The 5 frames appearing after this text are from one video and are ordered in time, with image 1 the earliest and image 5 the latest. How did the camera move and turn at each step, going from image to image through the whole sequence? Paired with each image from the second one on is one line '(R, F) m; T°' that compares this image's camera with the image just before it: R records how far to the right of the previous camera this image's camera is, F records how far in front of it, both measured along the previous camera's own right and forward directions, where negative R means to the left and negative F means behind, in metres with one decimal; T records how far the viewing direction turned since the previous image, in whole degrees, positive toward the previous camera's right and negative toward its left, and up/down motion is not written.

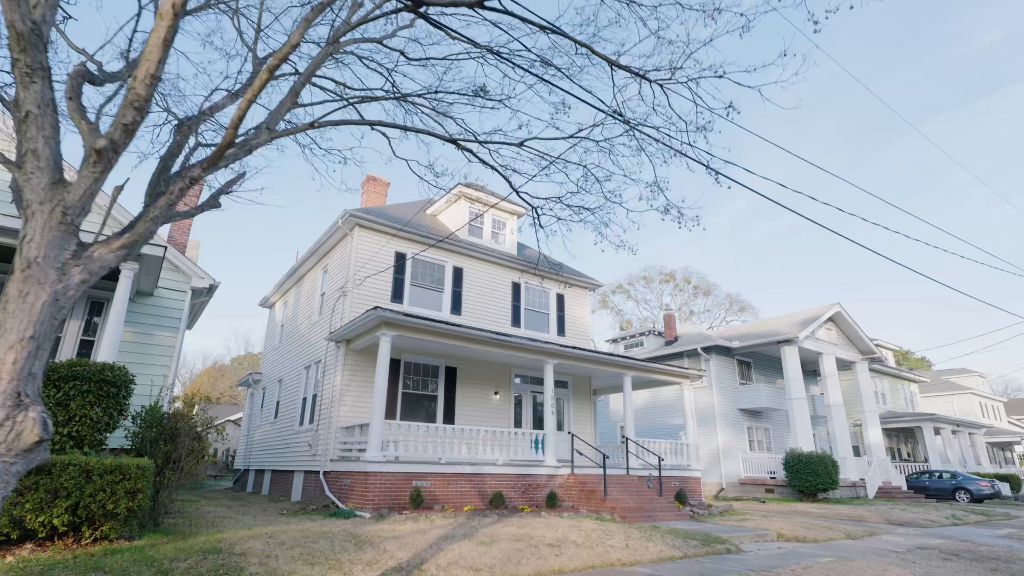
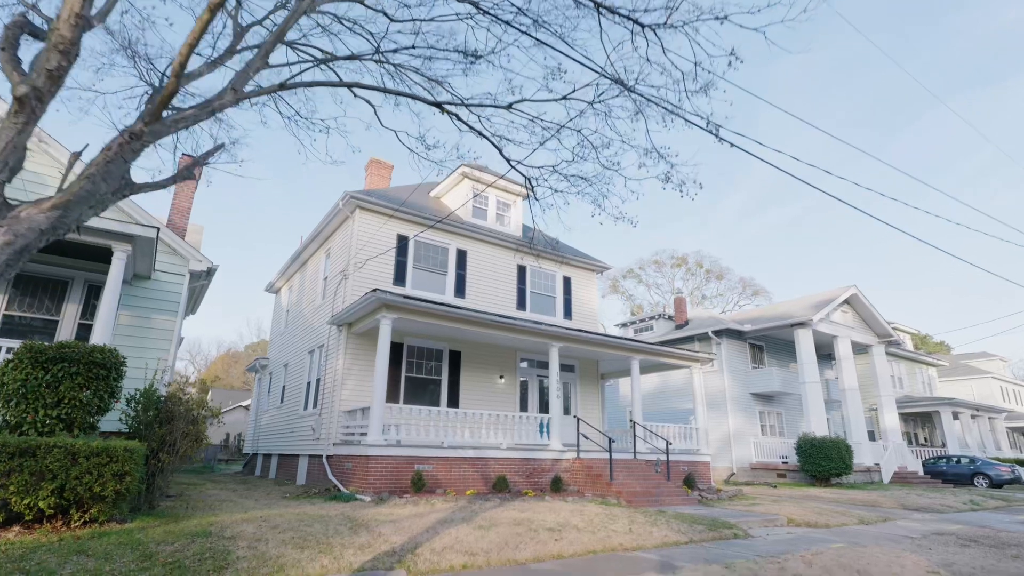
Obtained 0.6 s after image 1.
(+0.2, +0.3) m; -1°
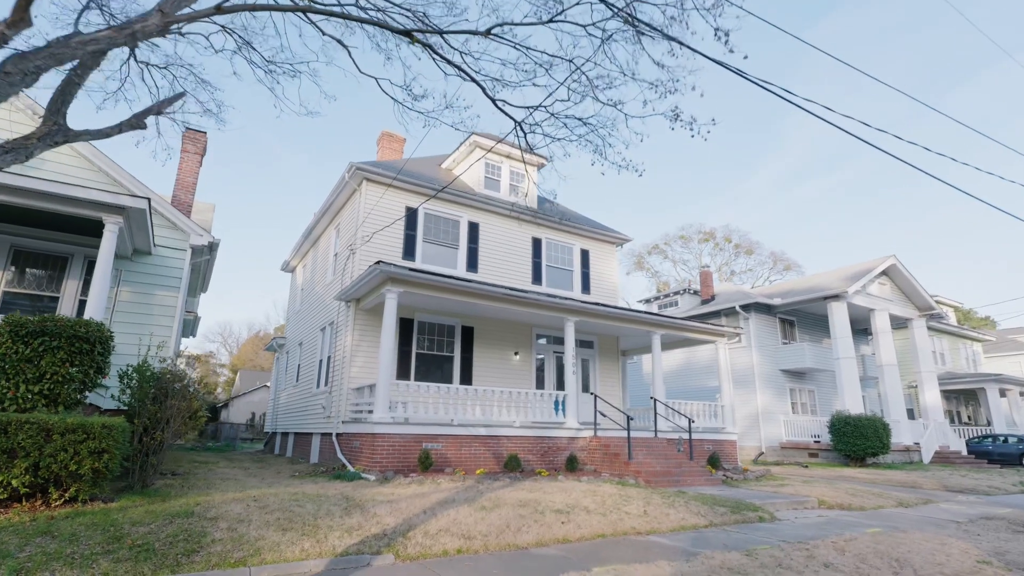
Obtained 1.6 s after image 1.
(+0.3, +0.6) m; -3°
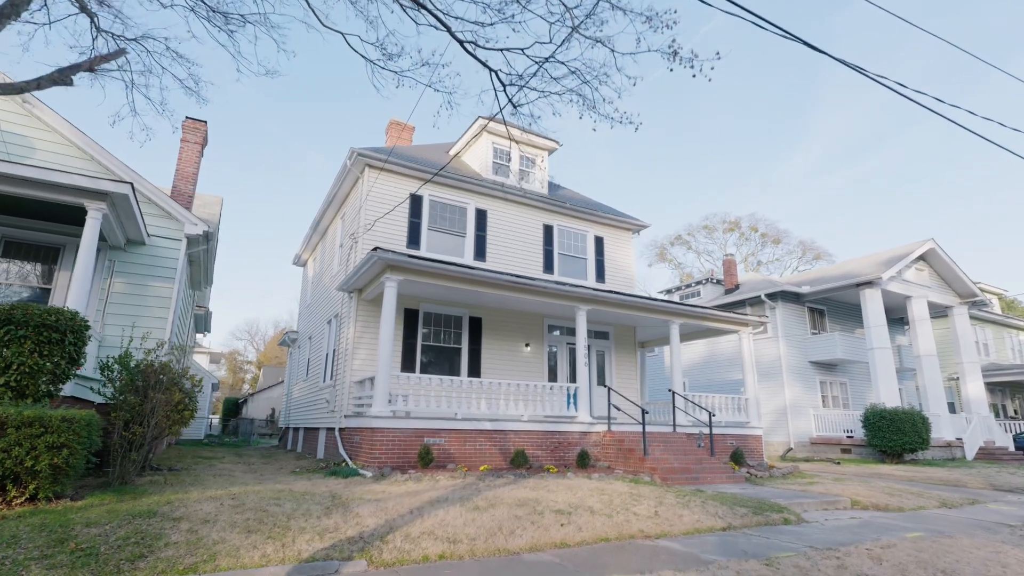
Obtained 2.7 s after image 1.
(+0.4, +0.6) m; -3°
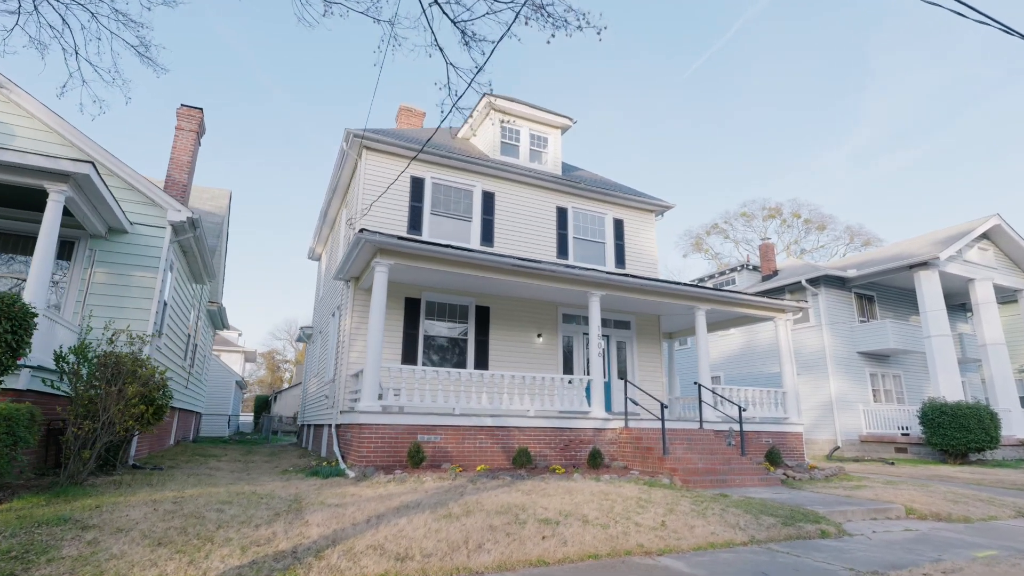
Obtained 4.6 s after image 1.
(+0.6, +0.9) m; -4°
